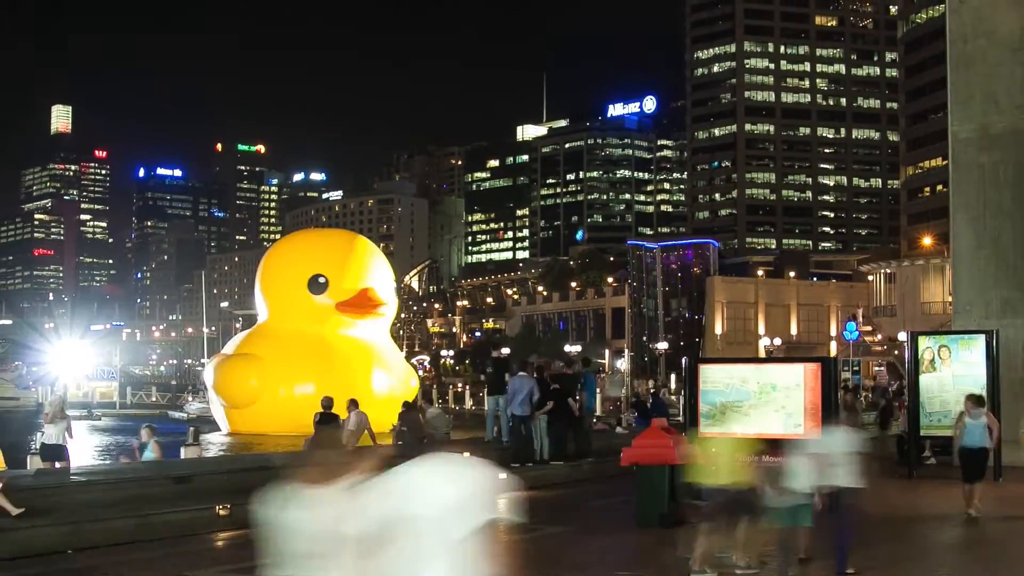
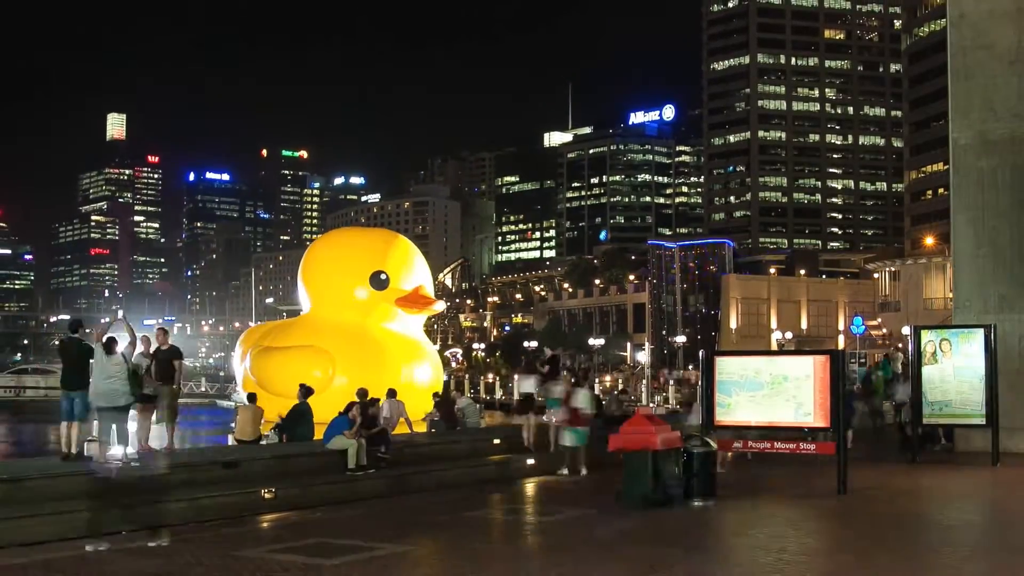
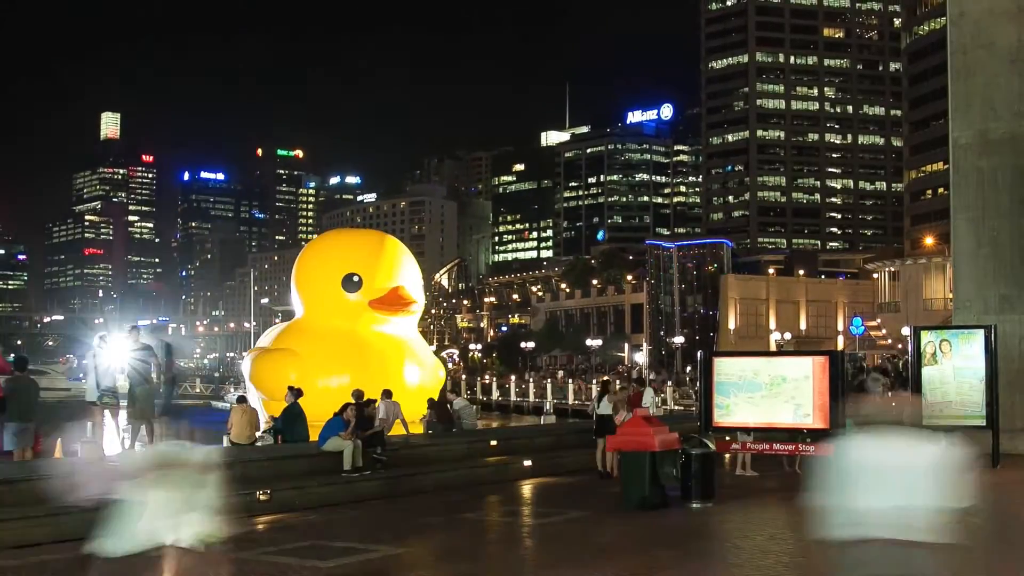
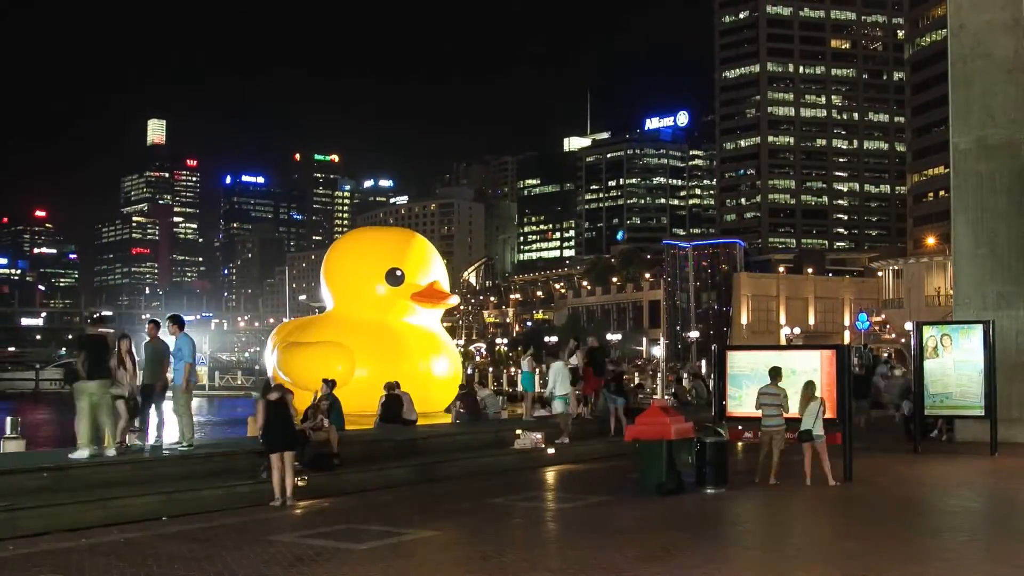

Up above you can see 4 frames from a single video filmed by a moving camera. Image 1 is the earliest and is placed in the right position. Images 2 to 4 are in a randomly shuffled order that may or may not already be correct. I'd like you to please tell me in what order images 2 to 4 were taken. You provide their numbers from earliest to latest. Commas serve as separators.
3, 2, 4
